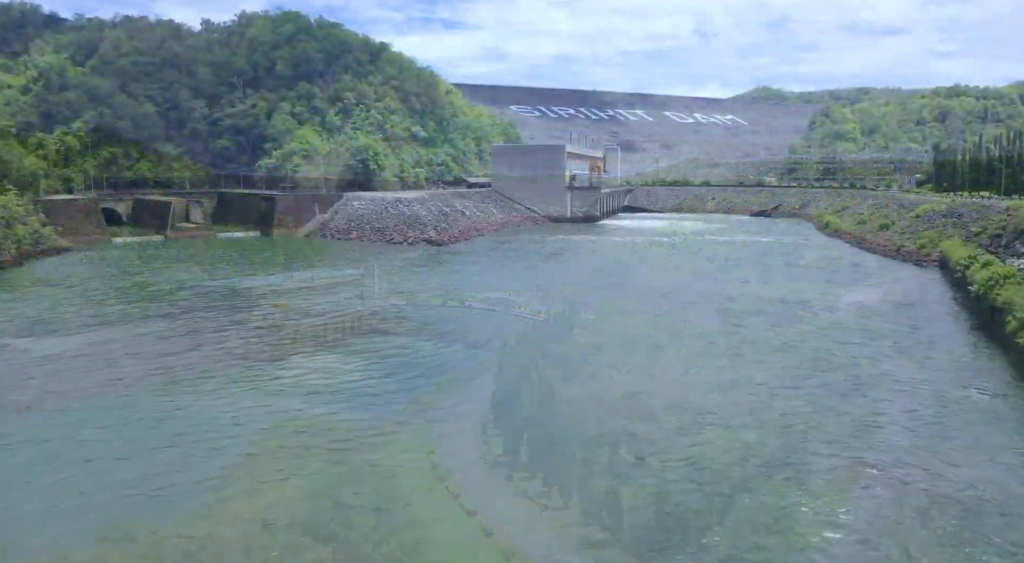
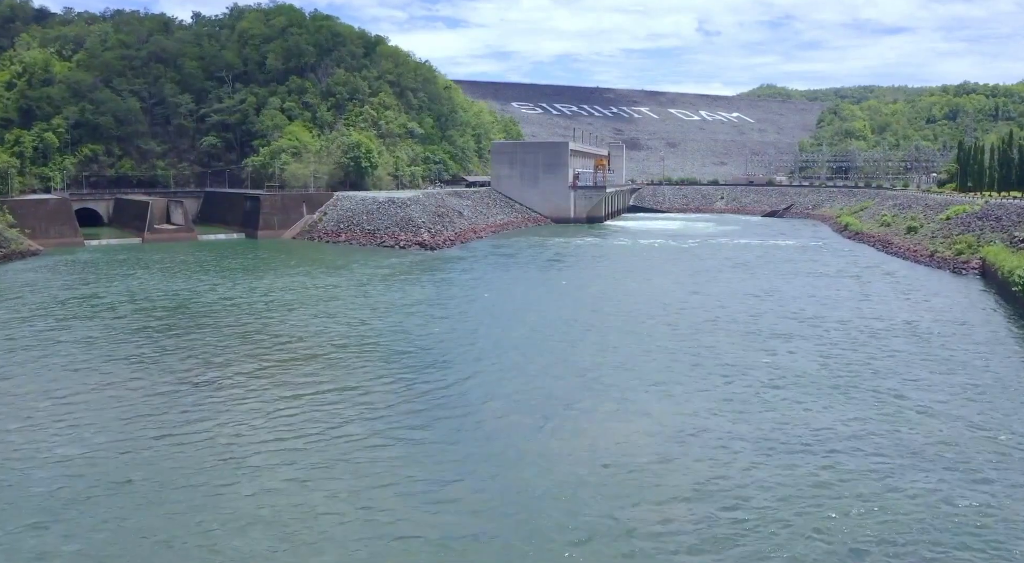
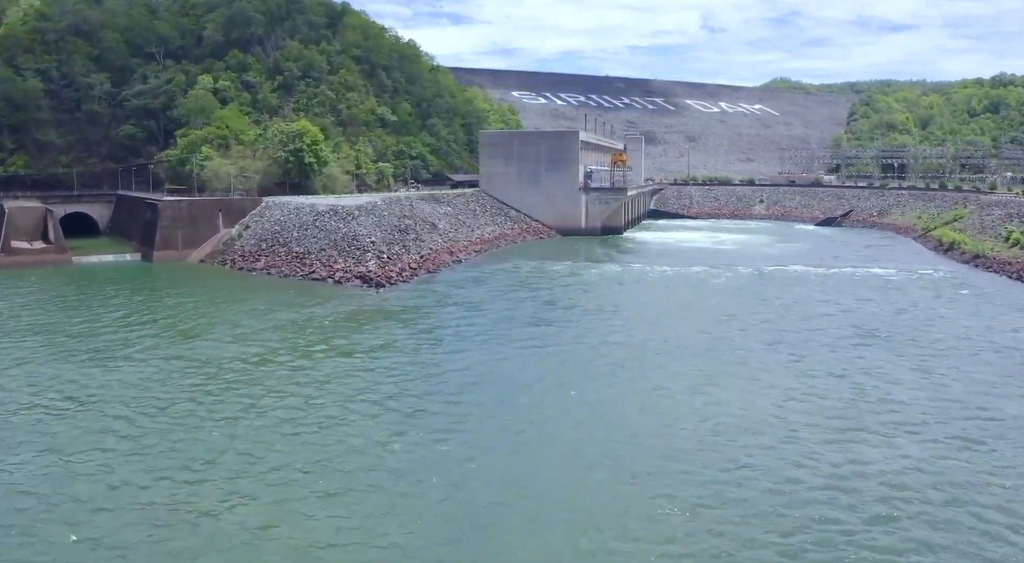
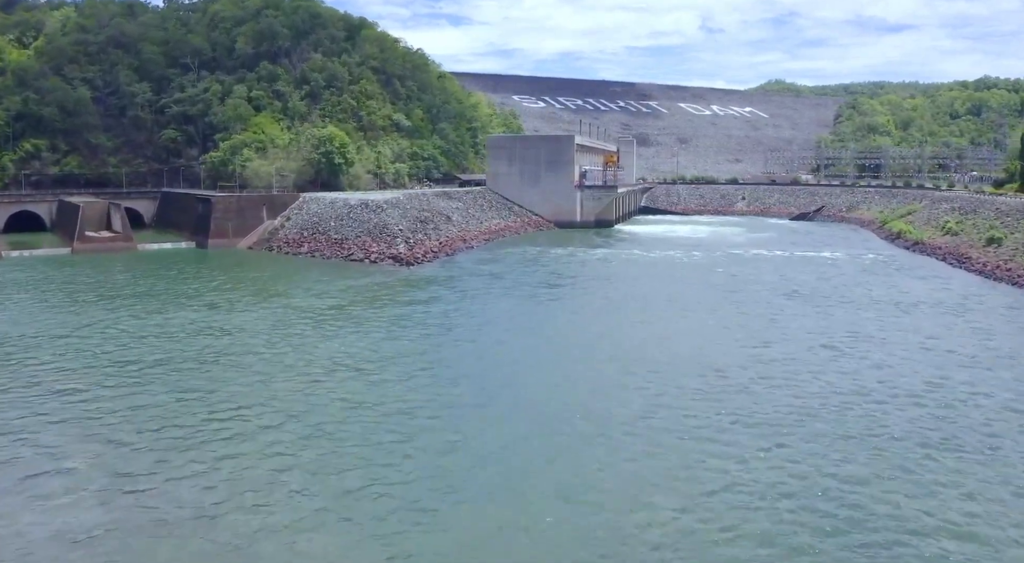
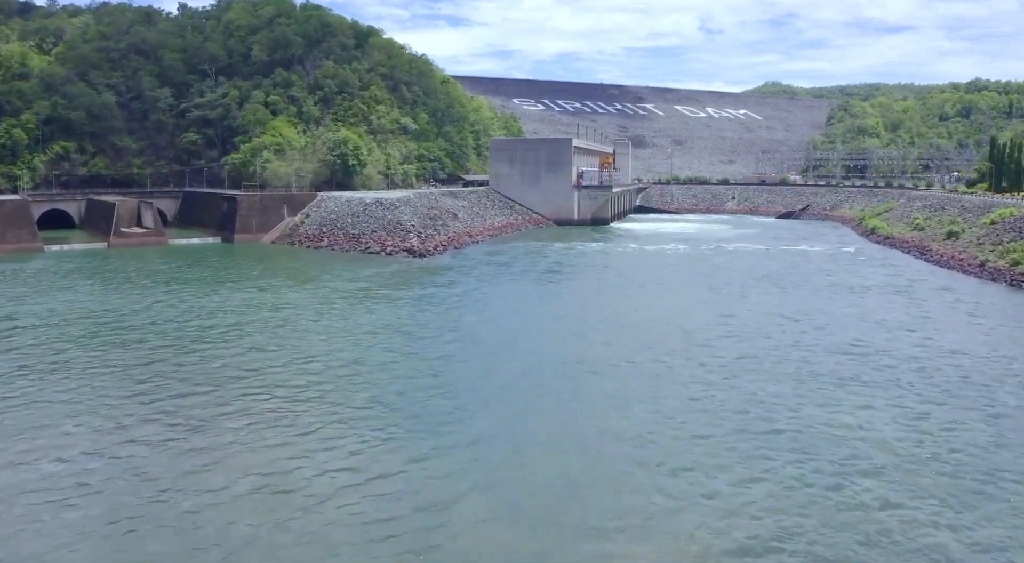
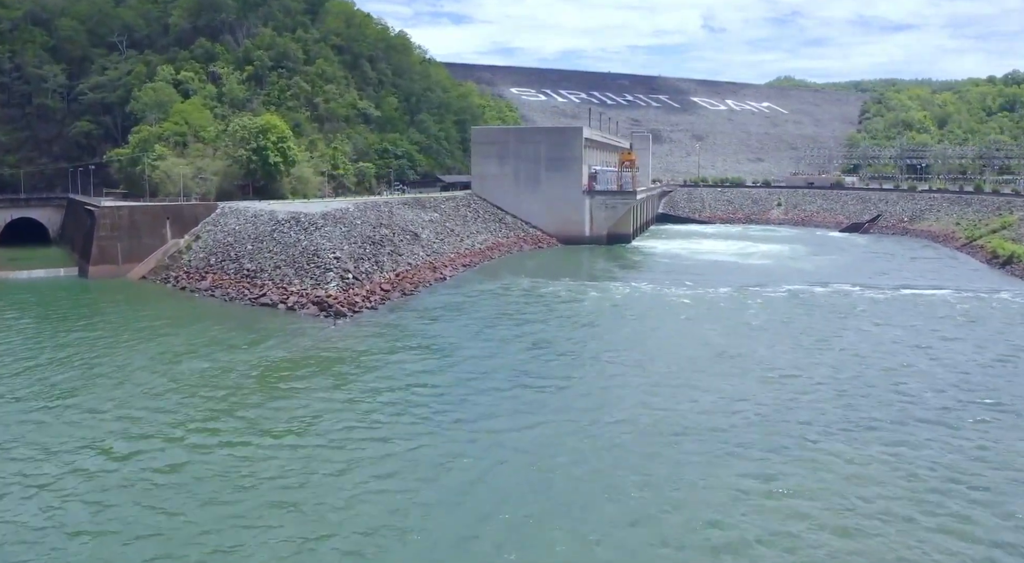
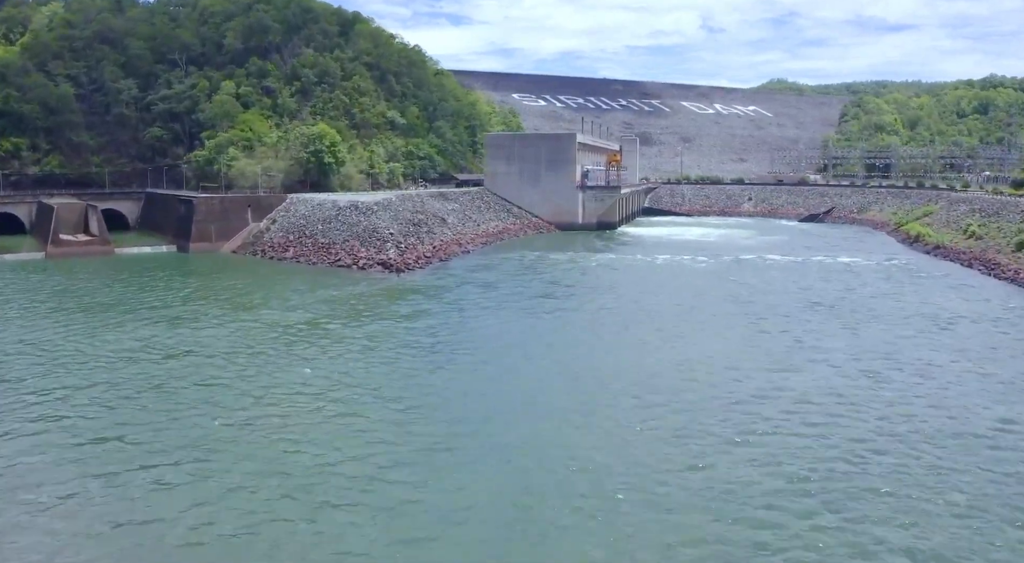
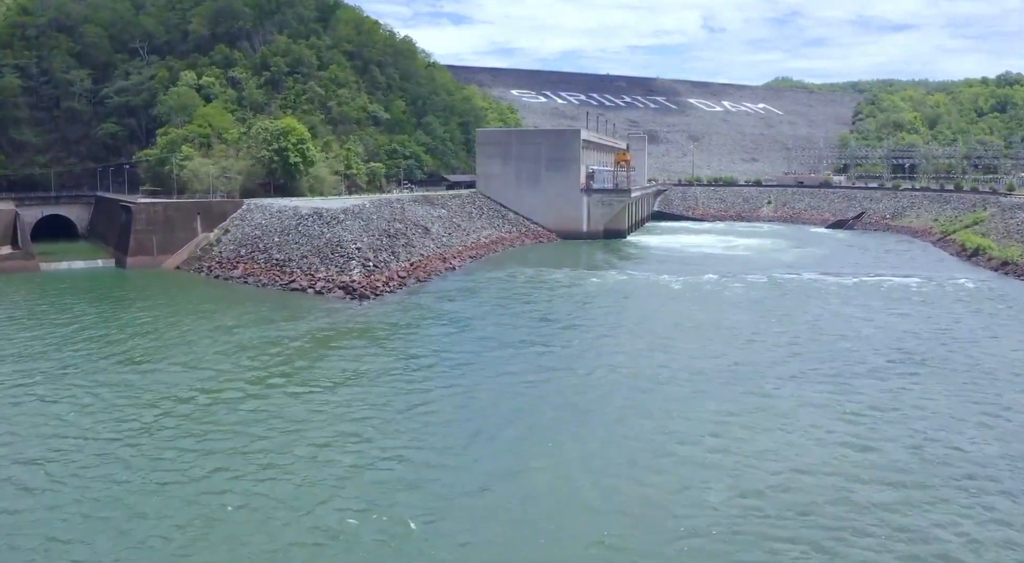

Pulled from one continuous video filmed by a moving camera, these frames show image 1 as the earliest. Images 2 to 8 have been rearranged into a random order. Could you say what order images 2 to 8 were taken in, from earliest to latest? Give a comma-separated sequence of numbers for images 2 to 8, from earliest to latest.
2, 5, 4, 7, 3, 8, 6
